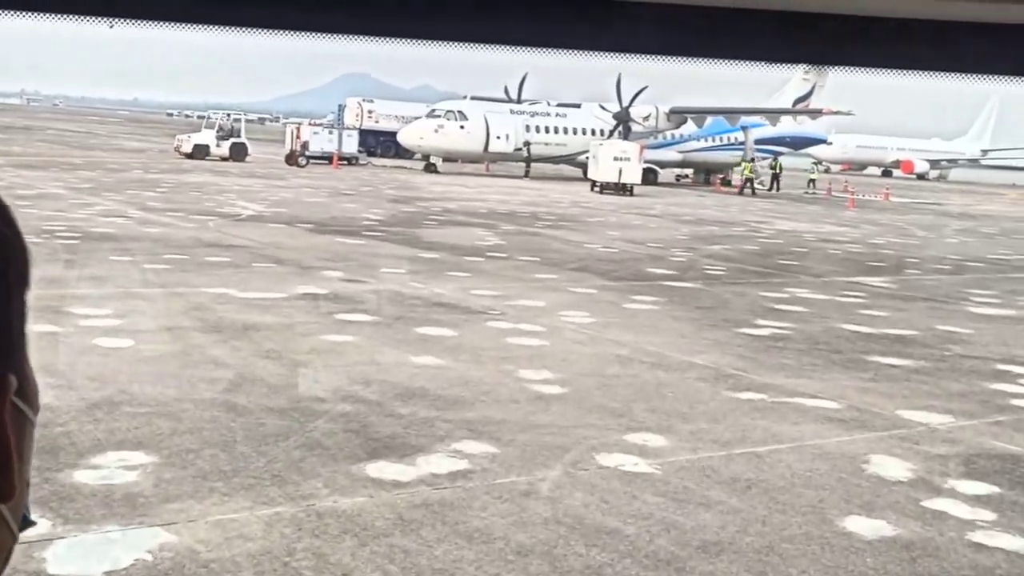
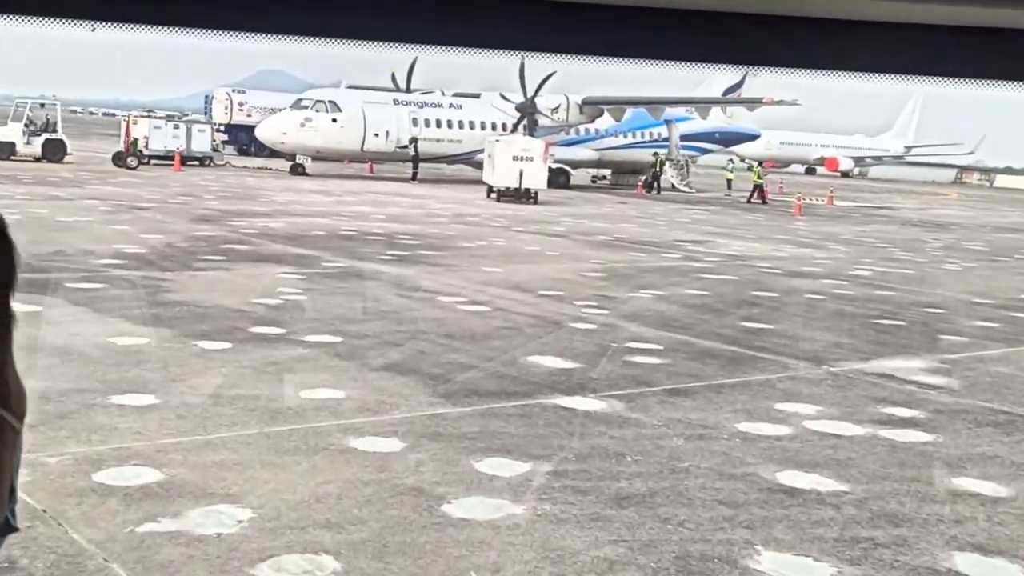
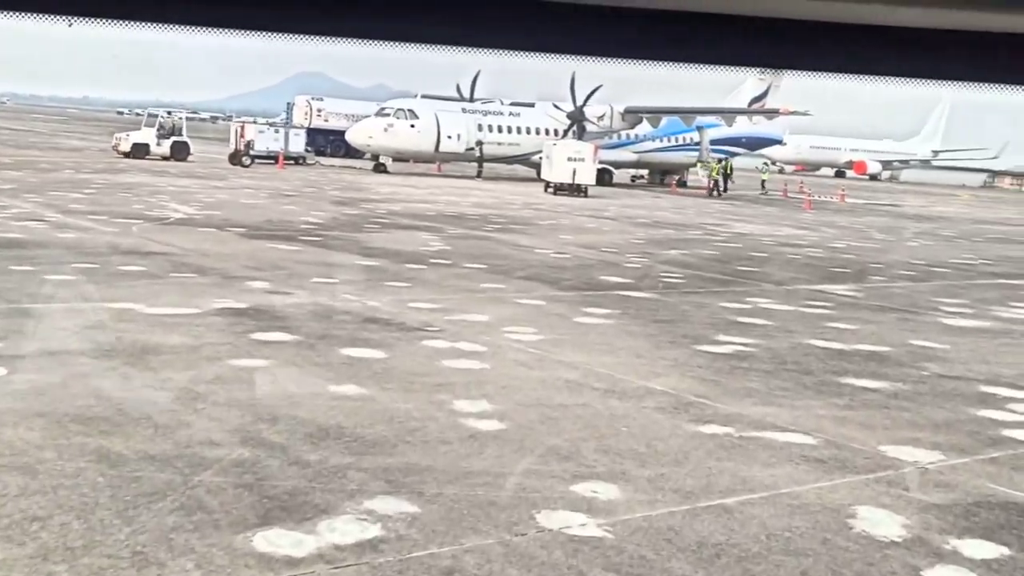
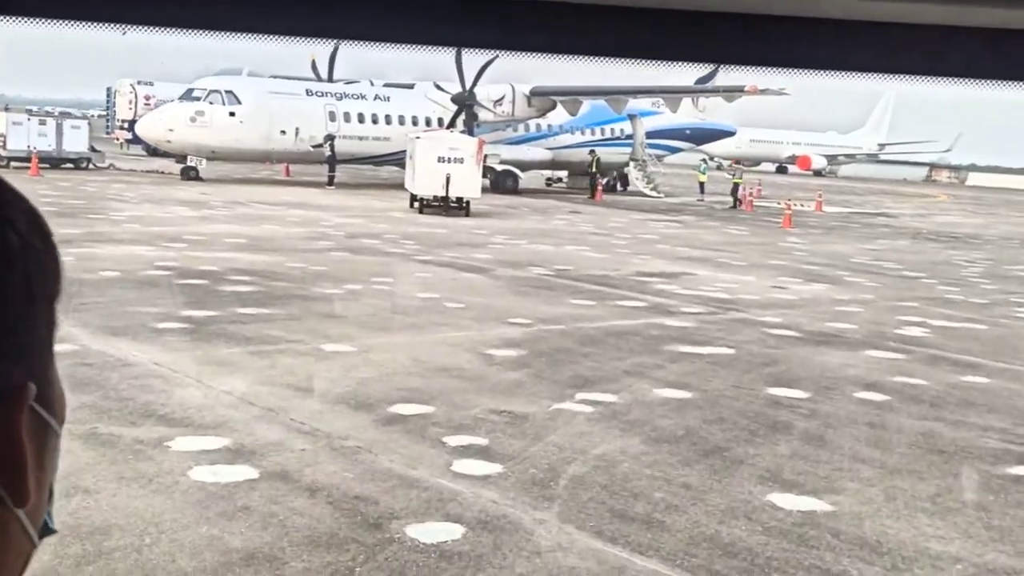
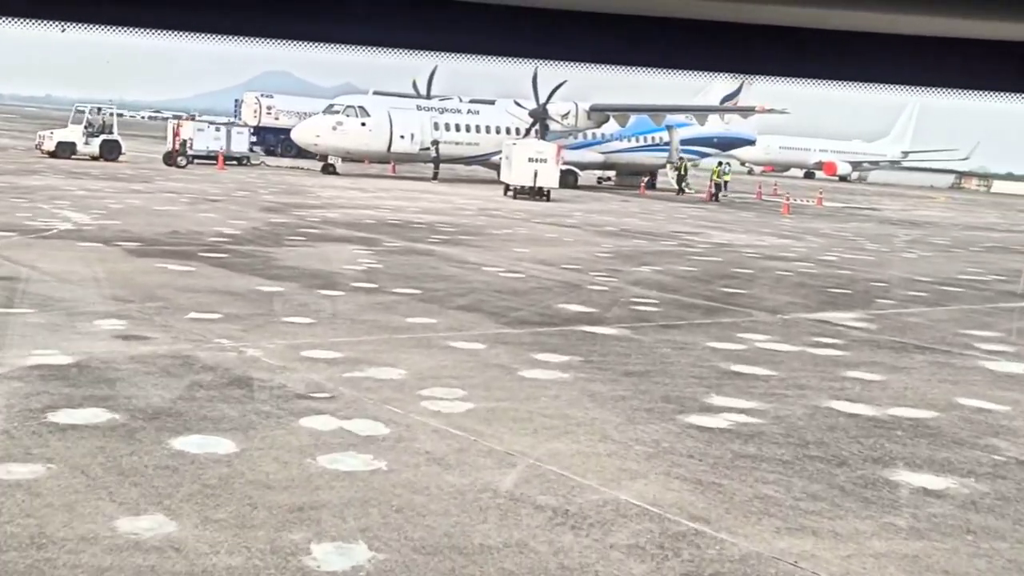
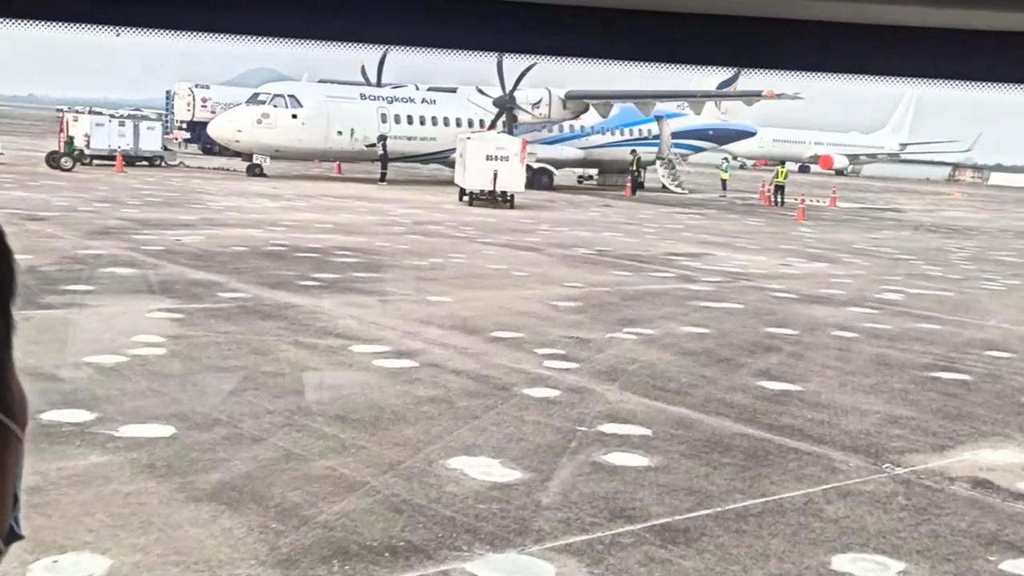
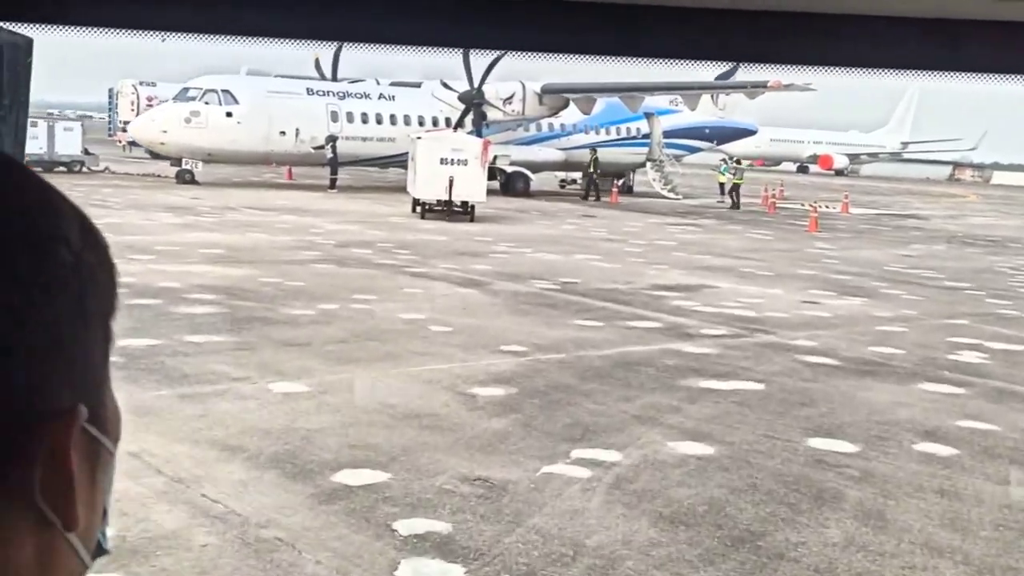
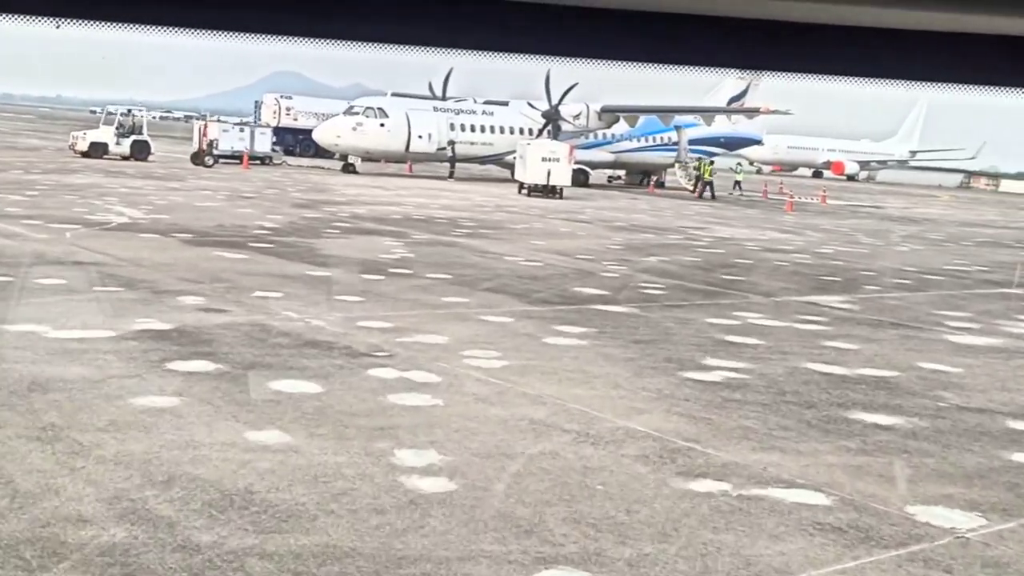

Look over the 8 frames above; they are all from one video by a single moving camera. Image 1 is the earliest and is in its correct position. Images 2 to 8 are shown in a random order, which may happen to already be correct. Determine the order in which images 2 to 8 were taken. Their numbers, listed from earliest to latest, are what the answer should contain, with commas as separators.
3, 8, 5, 2, 6, 4, 7
